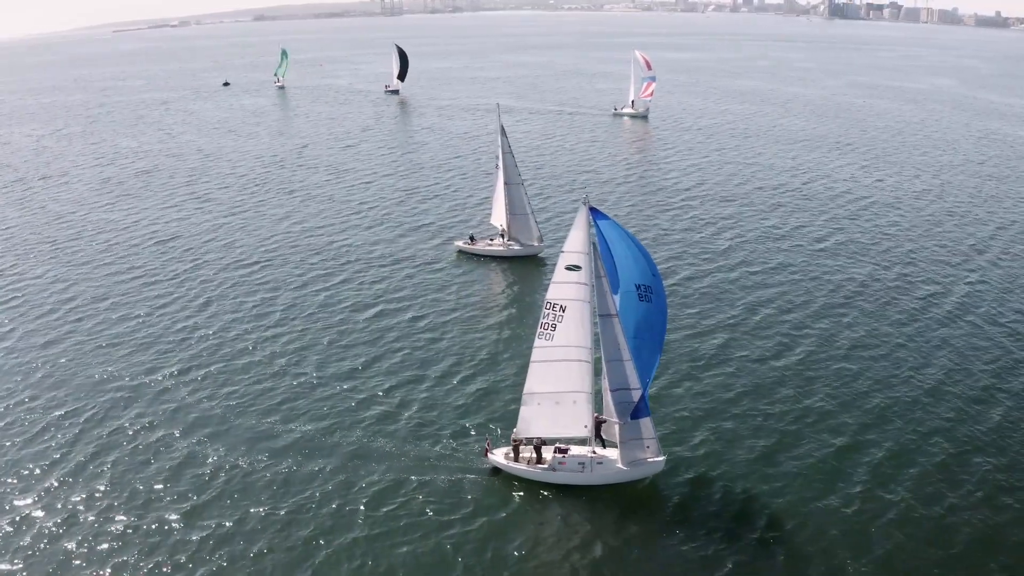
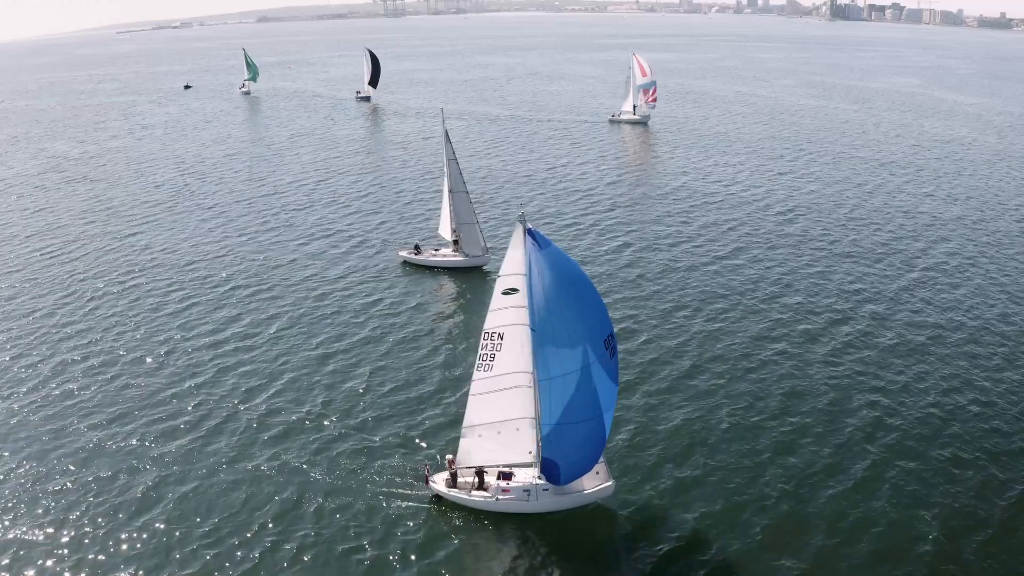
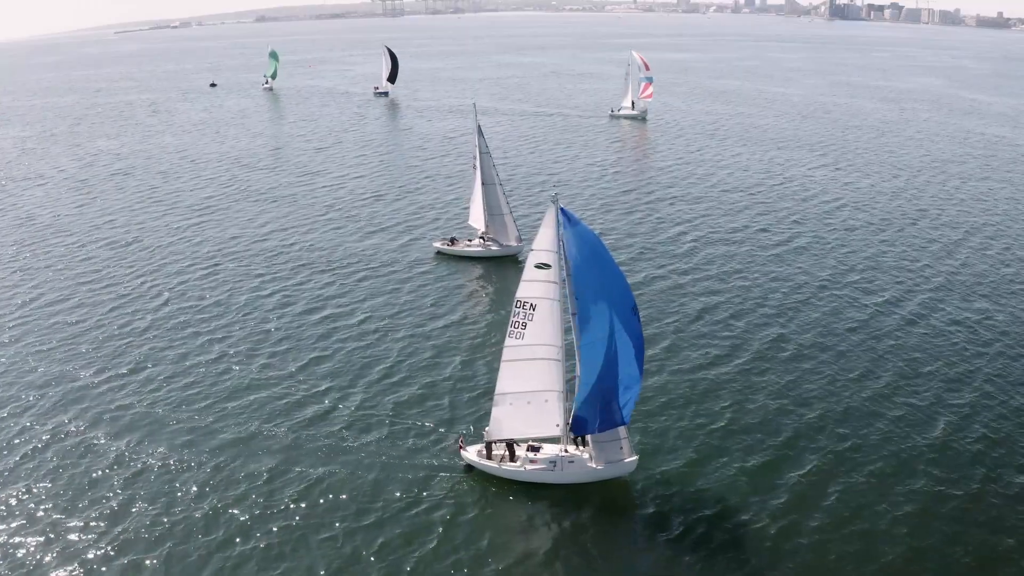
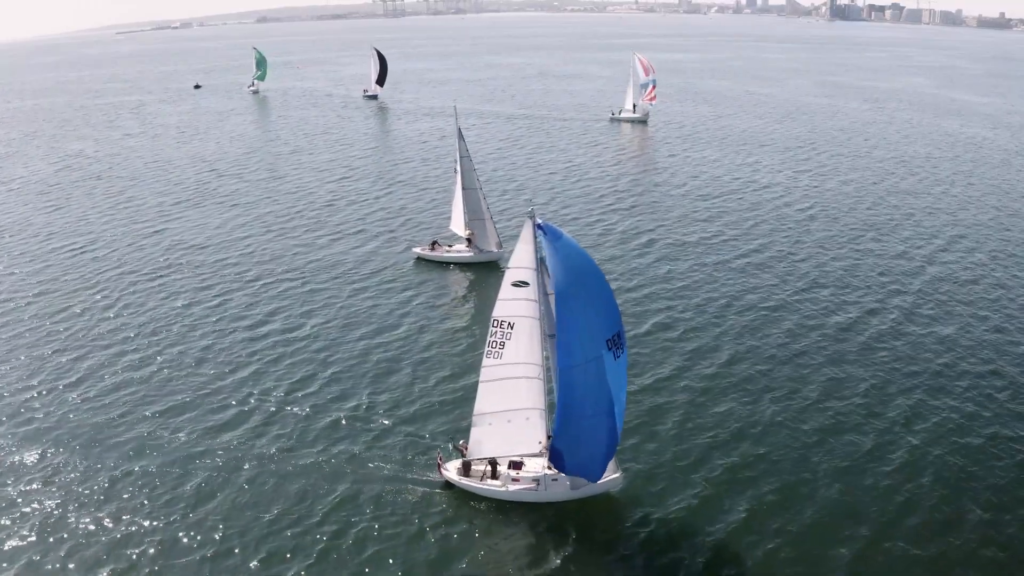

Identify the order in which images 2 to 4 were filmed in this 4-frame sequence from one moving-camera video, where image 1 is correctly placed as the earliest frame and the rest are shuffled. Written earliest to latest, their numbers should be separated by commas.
3, 4, 2
